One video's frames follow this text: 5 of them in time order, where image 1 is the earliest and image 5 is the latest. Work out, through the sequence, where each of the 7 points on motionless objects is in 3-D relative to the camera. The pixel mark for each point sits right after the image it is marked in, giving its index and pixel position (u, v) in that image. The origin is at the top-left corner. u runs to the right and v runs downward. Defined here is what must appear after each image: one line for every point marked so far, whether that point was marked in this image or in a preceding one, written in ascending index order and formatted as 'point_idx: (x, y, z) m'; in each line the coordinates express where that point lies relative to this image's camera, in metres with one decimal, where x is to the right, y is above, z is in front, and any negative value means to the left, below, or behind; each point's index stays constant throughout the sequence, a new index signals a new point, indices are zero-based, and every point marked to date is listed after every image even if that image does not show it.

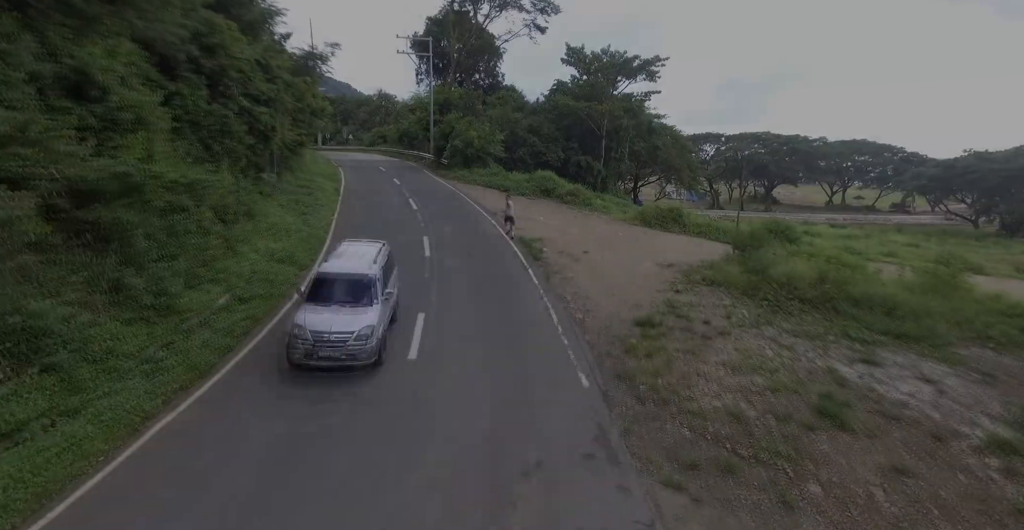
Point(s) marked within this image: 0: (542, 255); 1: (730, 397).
0: (+1.1, +0.3, +17.0) m
1: (+3.9, -2.4, +8.6) m
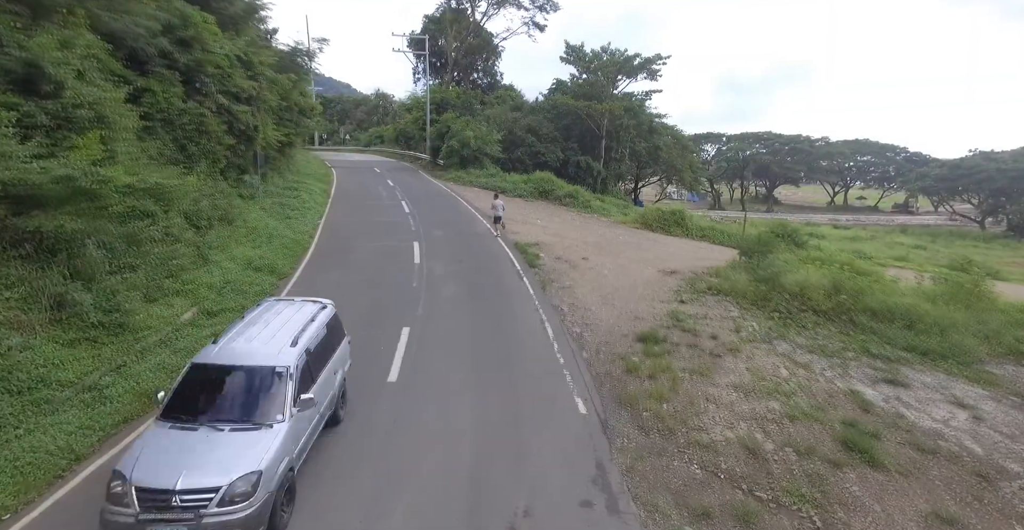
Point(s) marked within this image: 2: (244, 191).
0: (+0.9, +0.1, +16.1) m
1: (+3.8, -2.6, +7.7) m
2: (-9.4, +2.6, +16.6) m
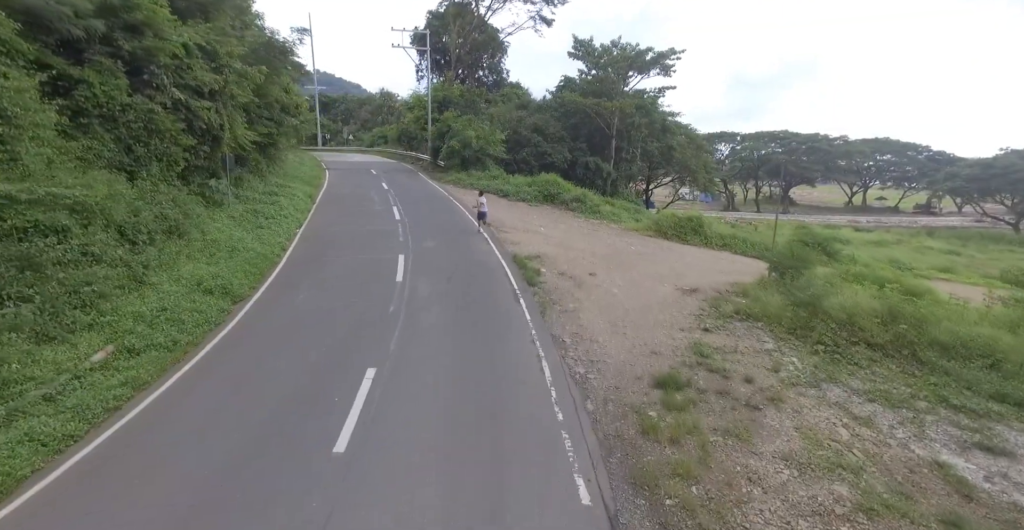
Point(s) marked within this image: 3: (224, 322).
0: (+0.8, -0.4, +14.2) m
1: (+3.5, -3.1, +5.7) m
2: (-9.5, +2.1, +14.8) m
3: (-6.0, -1.1, +10.0) m
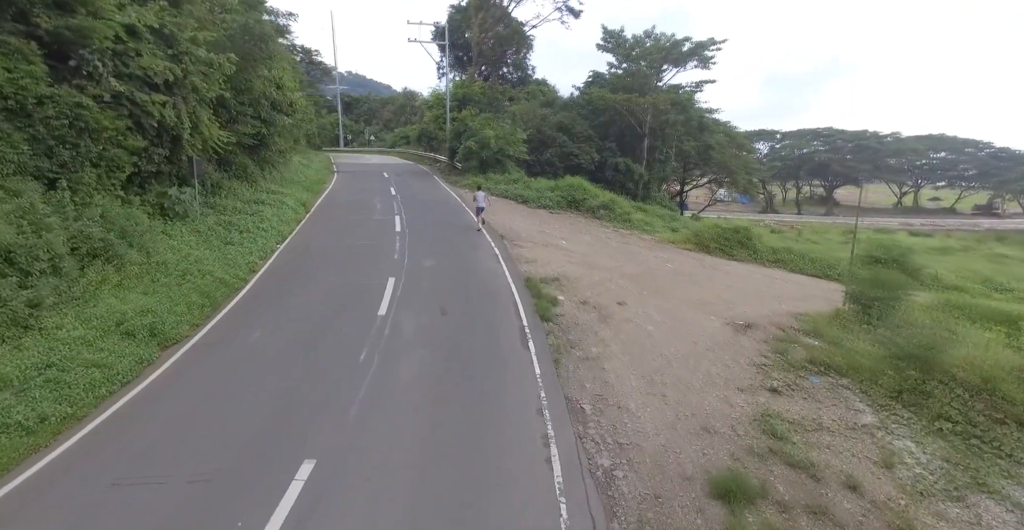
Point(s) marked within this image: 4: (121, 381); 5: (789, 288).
0: (+1.0, -1.1, +11.4) m
1: (+3.2, -3.8, +2.8) m
2: (-9.2, +1.5, +12.7) m
3: (-6.0, -1.7, +7.7) m
4: (-6.0, -1.8, +7.3) m
5: (+9.2, -0.7, +15.7) m
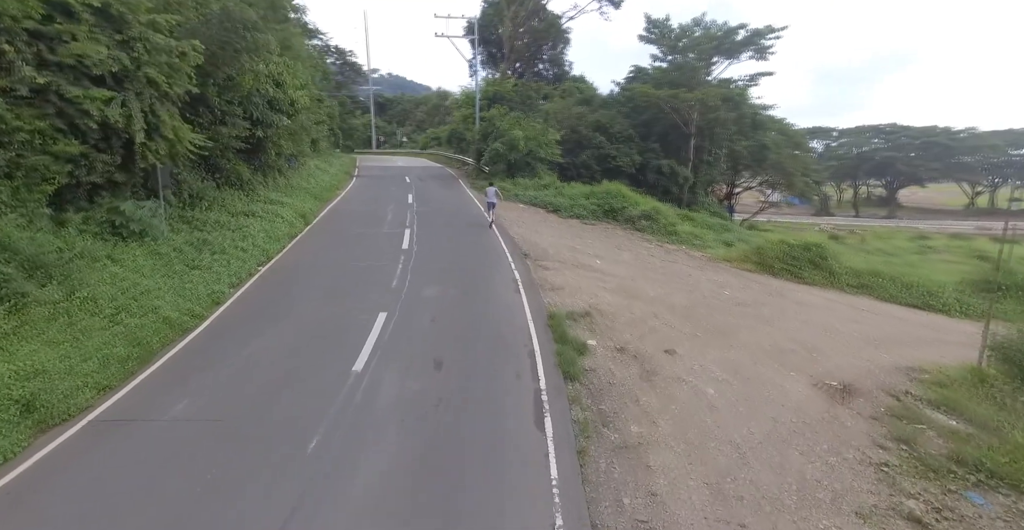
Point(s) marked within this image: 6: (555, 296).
0: (+1.3, -1.9, +8.7) m
1: (+2.8, -4.6, -0.1) m
2: (-8.7, +0.9, +10.7) m
3: (-6.0, -2.4, +5.5) m
4: (-6.0, -2.4, +5.1) m
5: (+9.8, -1.5, +12.3) m
6: (+1.1, -0.7, +12.1) m
